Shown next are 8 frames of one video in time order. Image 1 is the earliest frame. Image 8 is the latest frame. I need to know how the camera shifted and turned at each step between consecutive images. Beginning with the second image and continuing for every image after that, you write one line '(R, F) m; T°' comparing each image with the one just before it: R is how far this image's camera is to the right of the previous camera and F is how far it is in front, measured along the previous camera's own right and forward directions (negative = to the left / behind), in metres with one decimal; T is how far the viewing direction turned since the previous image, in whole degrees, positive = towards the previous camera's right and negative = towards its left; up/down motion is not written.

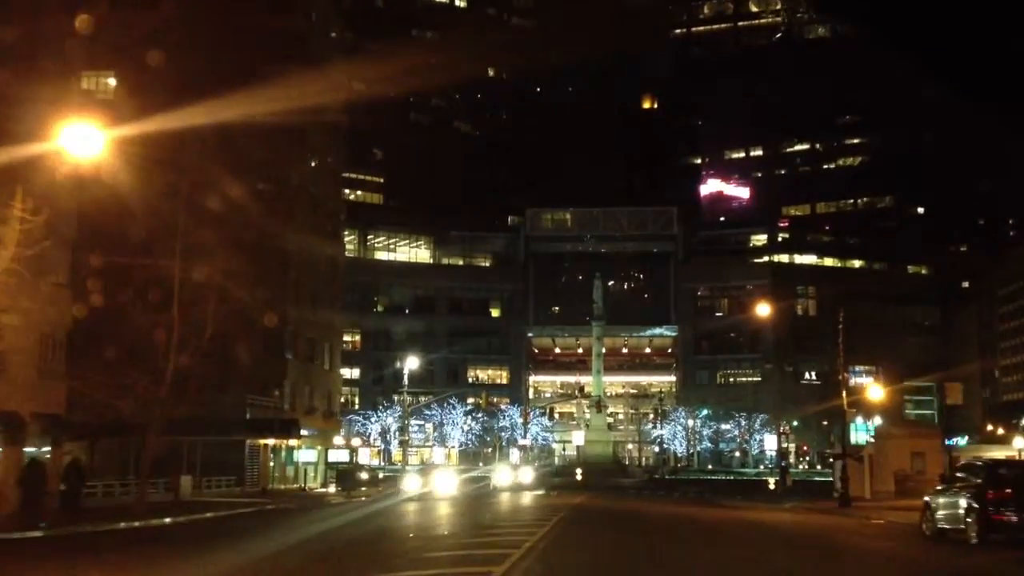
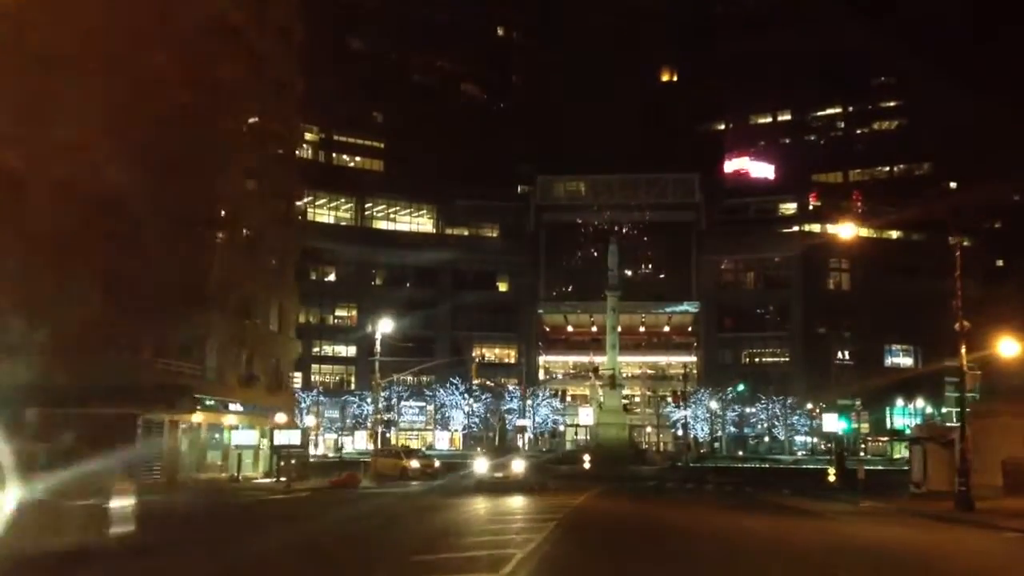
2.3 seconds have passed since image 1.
(+0.8, +9.3) m; -1°
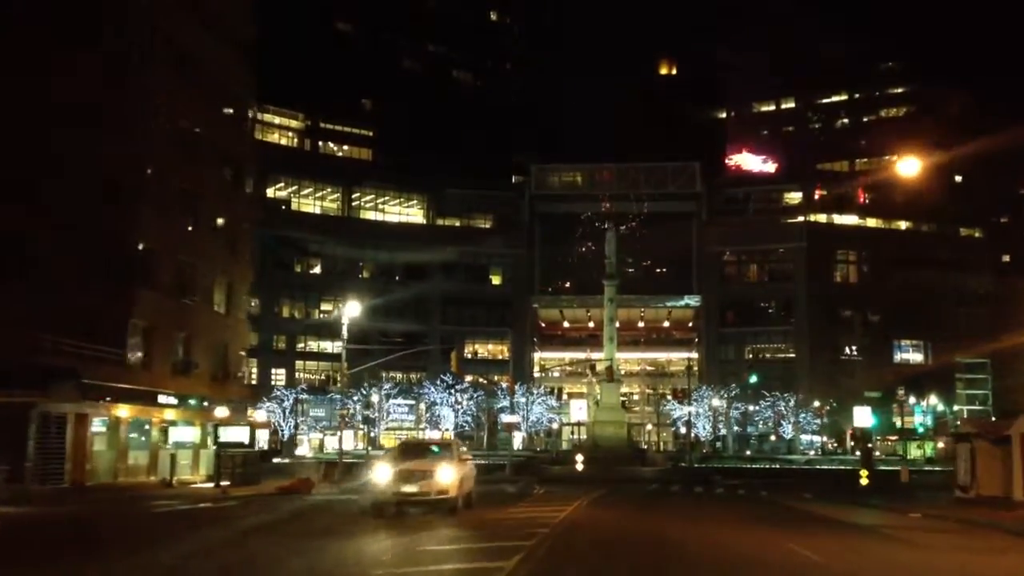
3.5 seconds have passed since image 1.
(+0.5, +4.9) m; 0°
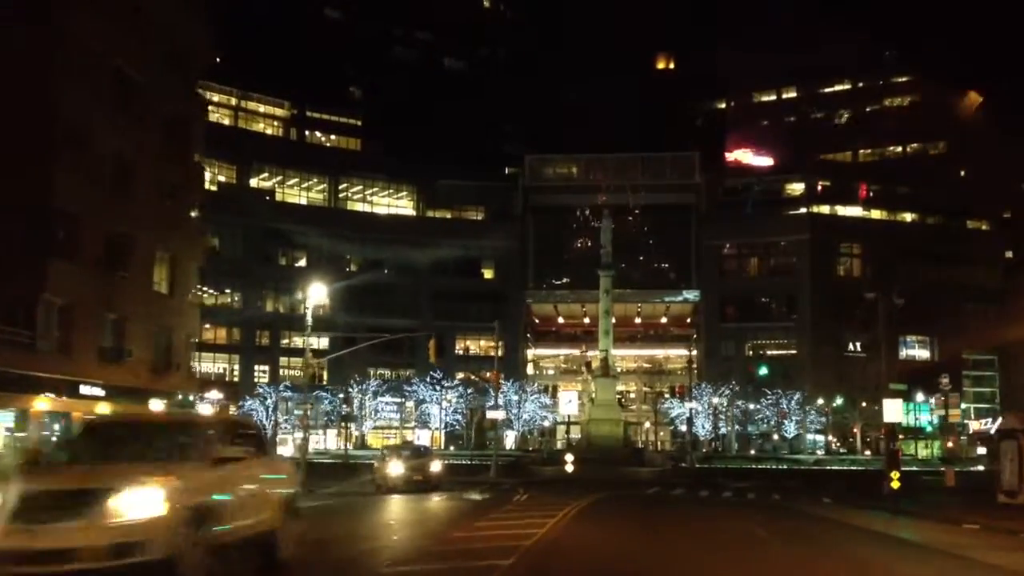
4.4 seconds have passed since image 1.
(+0.4, +3.9) m; 0°
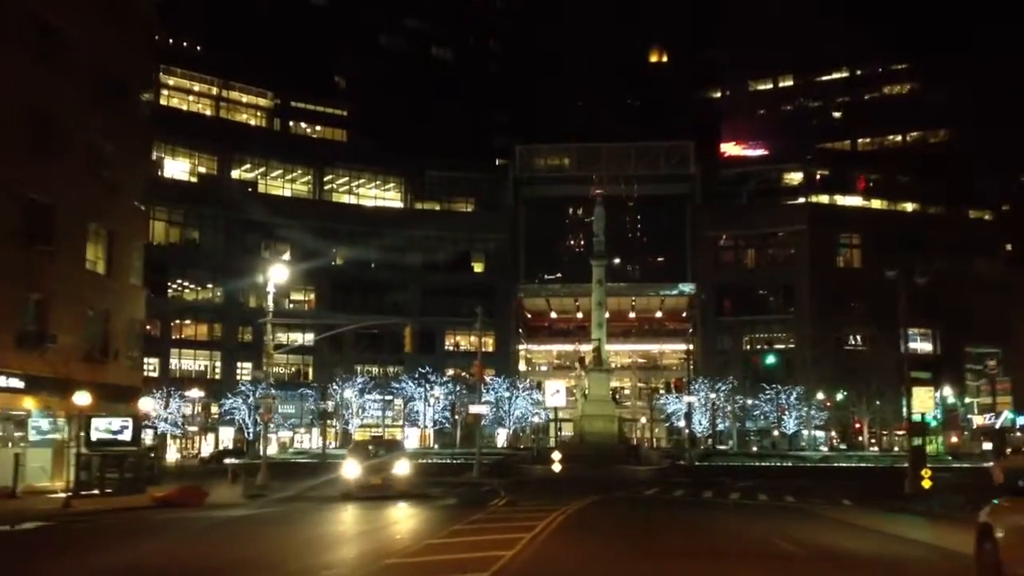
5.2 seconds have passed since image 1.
(+0.3, +3.2) m; 0°
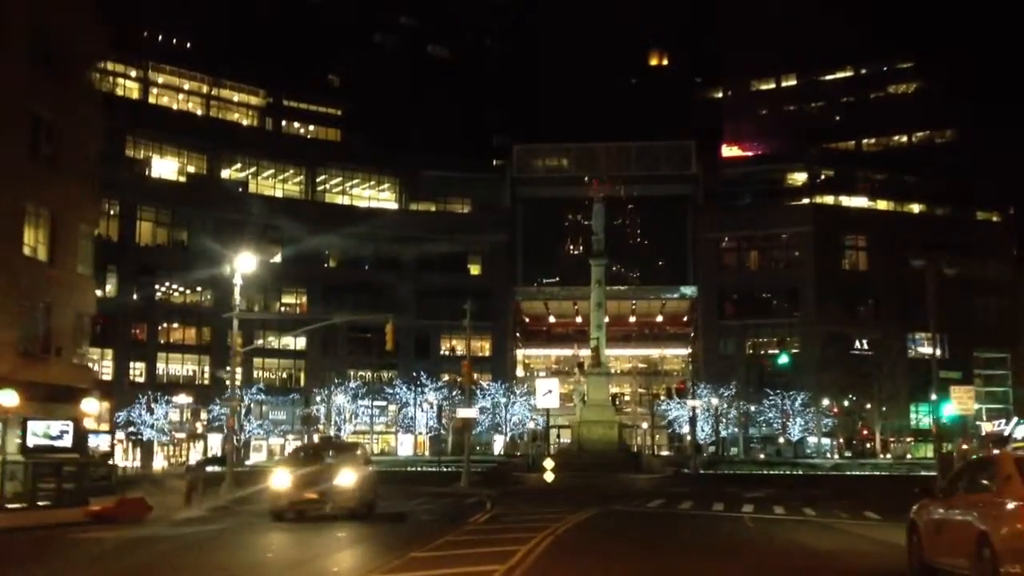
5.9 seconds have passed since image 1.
(+0.2, +2.7) m; 0°
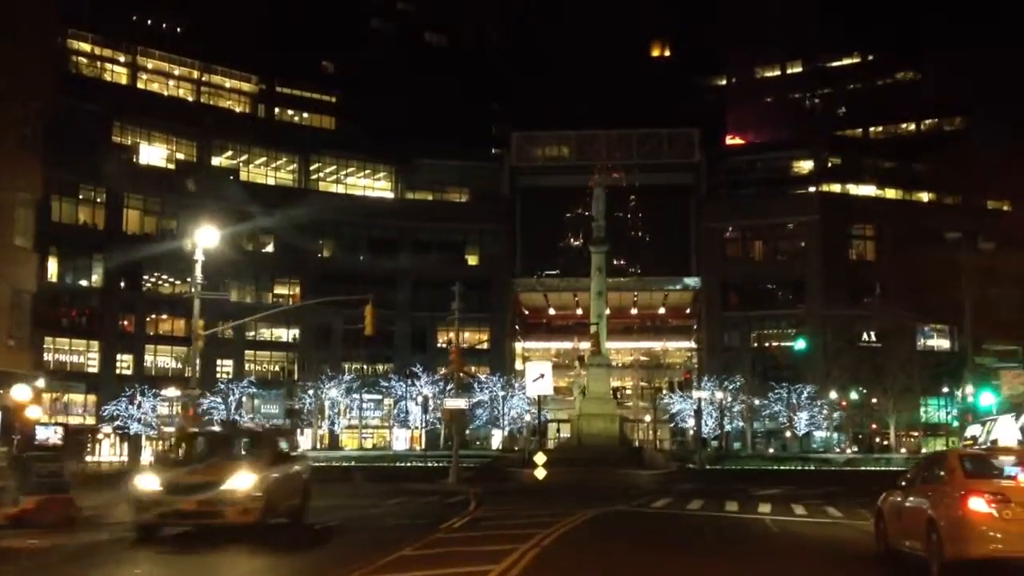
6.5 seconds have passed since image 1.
(+0.2, +2.6) m; 0°
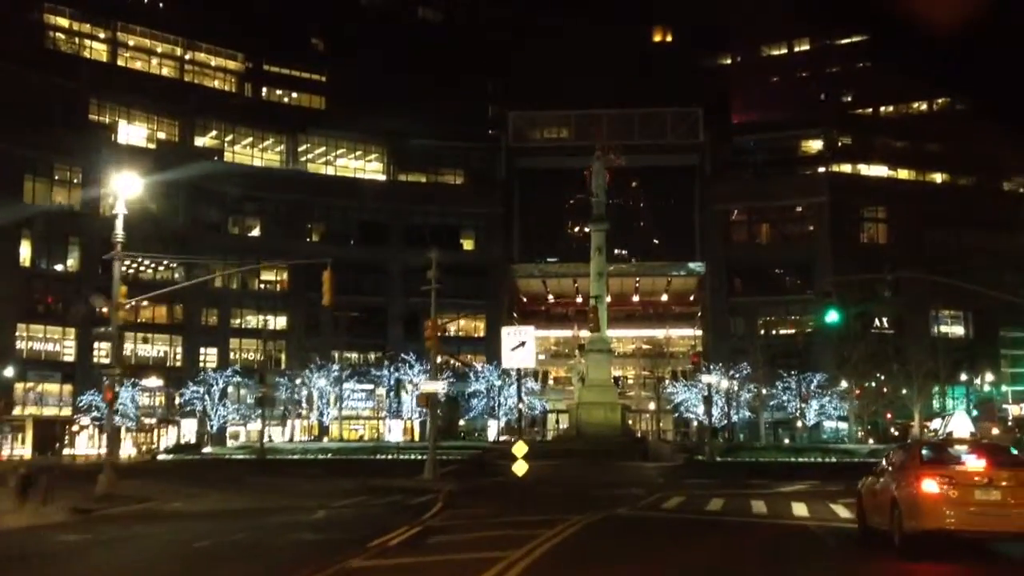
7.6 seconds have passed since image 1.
(+0.4, +4.1) m; 0°
